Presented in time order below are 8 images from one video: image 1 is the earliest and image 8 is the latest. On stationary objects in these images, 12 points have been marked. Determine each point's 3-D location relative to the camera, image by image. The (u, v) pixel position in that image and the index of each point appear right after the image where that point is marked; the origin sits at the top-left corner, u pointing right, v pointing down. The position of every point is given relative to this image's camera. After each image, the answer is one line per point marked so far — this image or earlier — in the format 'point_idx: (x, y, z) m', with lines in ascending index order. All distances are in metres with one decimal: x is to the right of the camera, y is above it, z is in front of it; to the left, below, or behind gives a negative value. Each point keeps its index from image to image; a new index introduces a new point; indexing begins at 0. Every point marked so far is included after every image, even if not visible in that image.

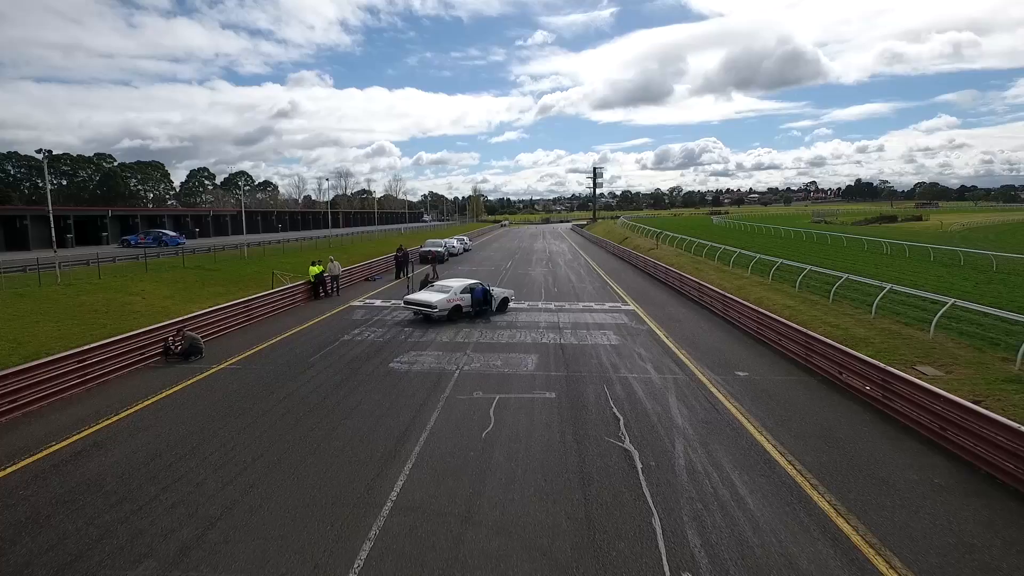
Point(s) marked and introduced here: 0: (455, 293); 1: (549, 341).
0: (-1.7, -0.2, +19.1) m
1: (+0.9, -1.4, +16.1) m
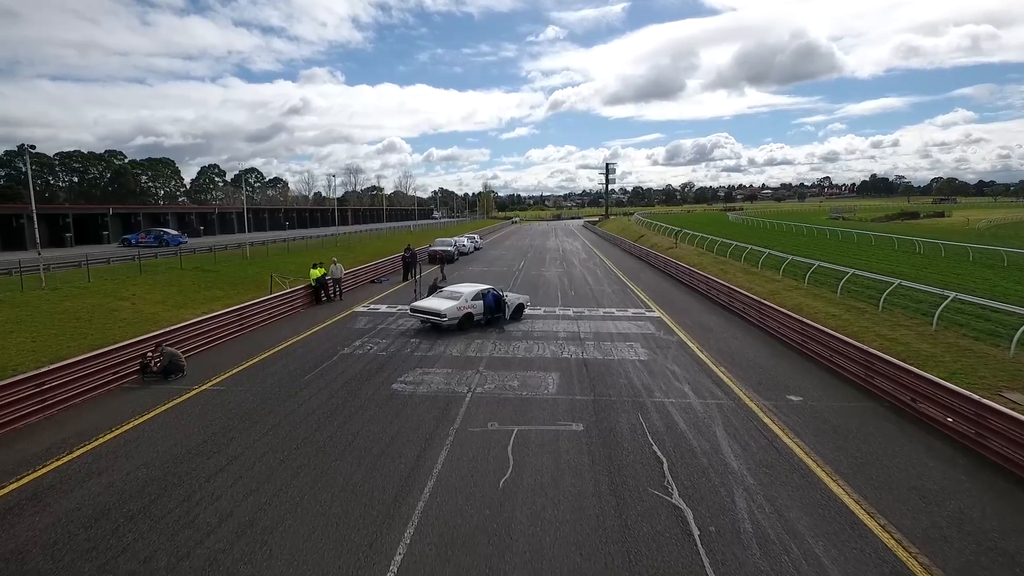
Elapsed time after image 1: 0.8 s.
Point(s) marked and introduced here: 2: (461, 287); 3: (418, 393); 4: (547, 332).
0: (-1.3, -0.3, +17.5) m
1: (+1.3, -1.5, +14.5) m
2: (-1.5, 0.0, +18.6) m
3: (-1.7, -1.9, +11.6) m
4: (+0.9, -1.2, +17.1) m
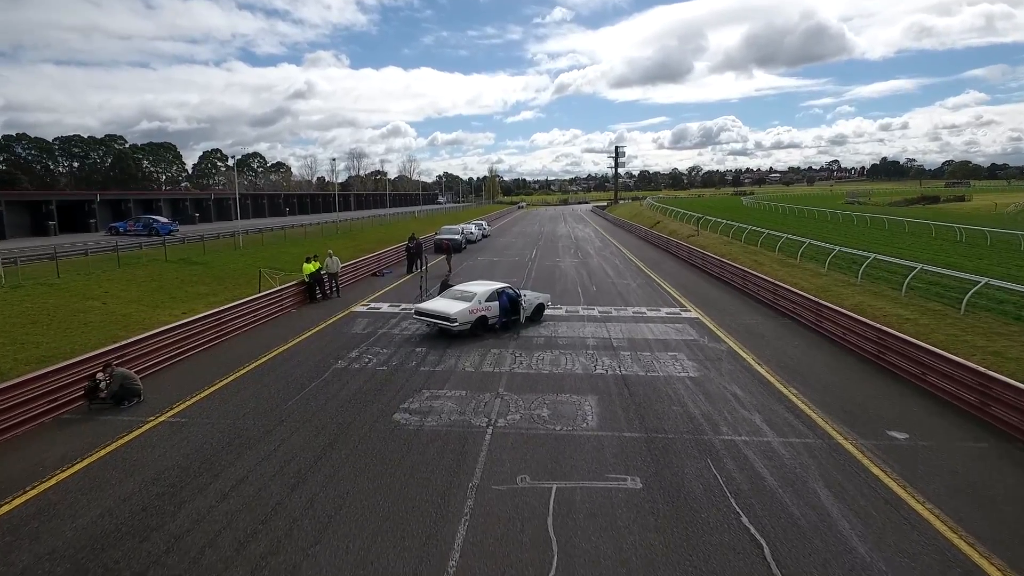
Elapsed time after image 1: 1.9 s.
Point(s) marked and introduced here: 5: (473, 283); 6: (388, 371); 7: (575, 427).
0: (-0.8, -0.3, +15.2) m
1: (+1.8, -1.6, +12.2) m
2: (-1.0, 0.0, +16.3) m
3: (-1.3, -2.0, +9.4) m
4: (+1.4, -1.2, +14.8) m
5: (-1.0, +0.1, +17.0) m
6: (-2.4, -1.6, +12.2) m
7: (+0.9, -2.0, +9.3) m
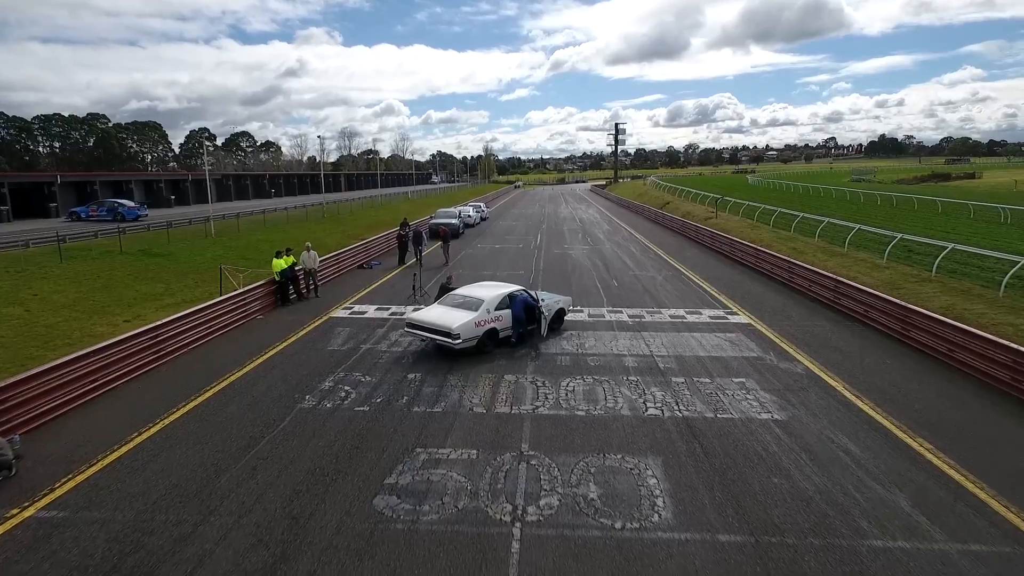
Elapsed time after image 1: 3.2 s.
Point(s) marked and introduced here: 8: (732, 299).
0: (-0.4, -0.4, +12.1) m
1: (+2.1, -1.8, +9.2) m
2: (-0.7, 0.0, +13.2) m
3: (-0.9, -2.3, +6.4) m
4: (+1.7, -1.3, +11.7) m
5: (-0.7, 0.0, +13.9) m
6: (-2.0, -1.8, +9.1) m
7: (+1.3, -2.3, +6.3) m
8: (+5.9, -0.3, +17.1) m
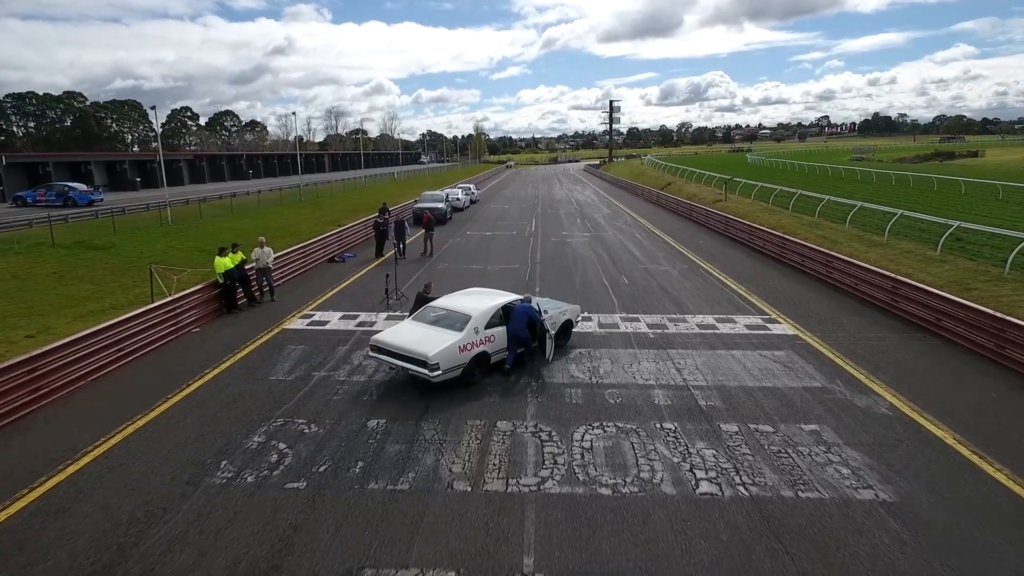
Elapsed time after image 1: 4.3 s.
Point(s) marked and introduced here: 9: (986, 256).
0: (-0.5, -0.6, +9.4) m
1: (+2.1, -2.0, +6.6) m
2: (-0.8, -0.2, +10.5) m
3: (-0.9, -2.7, +3.7) m
4: (+1.7, -1.5, +9.1) m
5: (-0.8, -0.1, +11.1) m
6: (-2.1, -2.1, +6.4) m
7: (+1.3, -2.7, +3.6) m
8: (+5.7, -0.3, +14.4) m
9: (+11.7, +0.9, +15.8) m
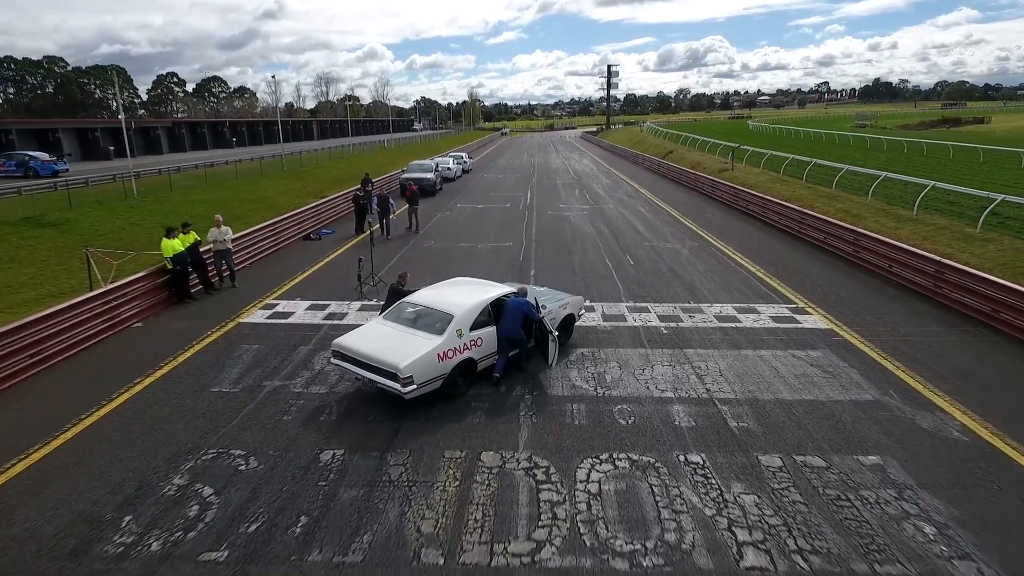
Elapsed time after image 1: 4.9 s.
0: (-0.7, -0.5, +7.8) m
1: (+2.0, -2.1, +5.0) m
2: (-0.9, 0.0, +8.8) m
3: (-1.0, -2.9, +2.2) m
4: (+1.5, -1.4, +7.5) m
5: (-0.9, +0.1, +9.5) m
6: (-2.2, -2.1, +4.8) m
7: (+1.2, -2.9, +2.1) m
8: (+5.6, 0.0, +12.8) m
9: (+11.5, +1.3, +14.2) m
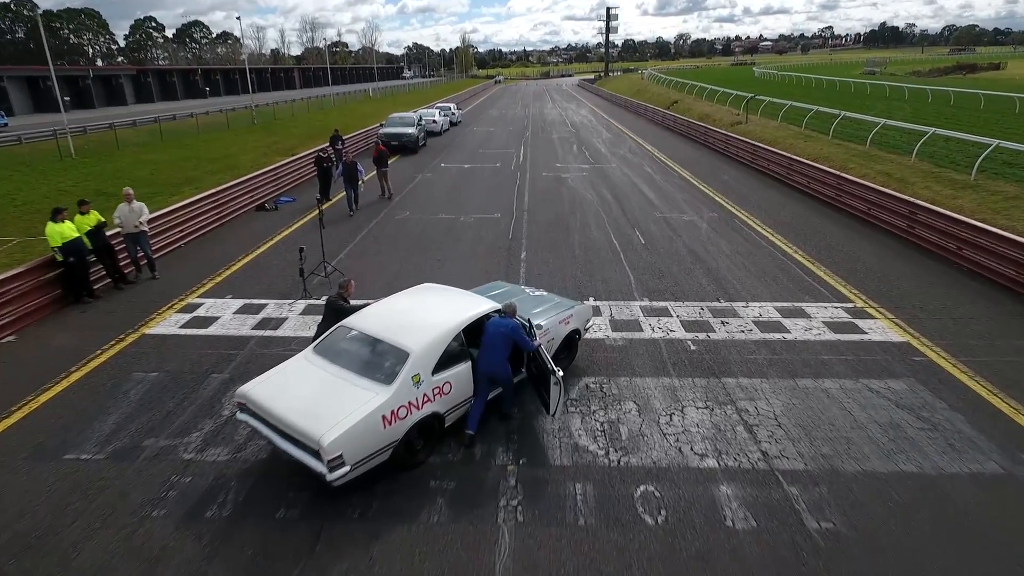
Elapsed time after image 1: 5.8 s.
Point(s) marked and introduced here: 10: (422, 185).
0: (-0.9, -0.8, +5.4) m
1: (+1.8, -2.5, +2.8) m
2: (-1.1, -0.2, +6.4) m
3: (-1.2, -3.5, 0.0) m
4: (+1.4, -1.7, +5.2) m
5: (-1.1, 0.0, +7.0) m
6: (-2.4, -2.6, +2.6) m
7: (+1.0, -3.5, -0.1) m
8: (+5.3, +0.2, +10.4) m
9: (+11.3, +1.6, +11.7) m
10: (-2.6, +3.0, +18.5) m
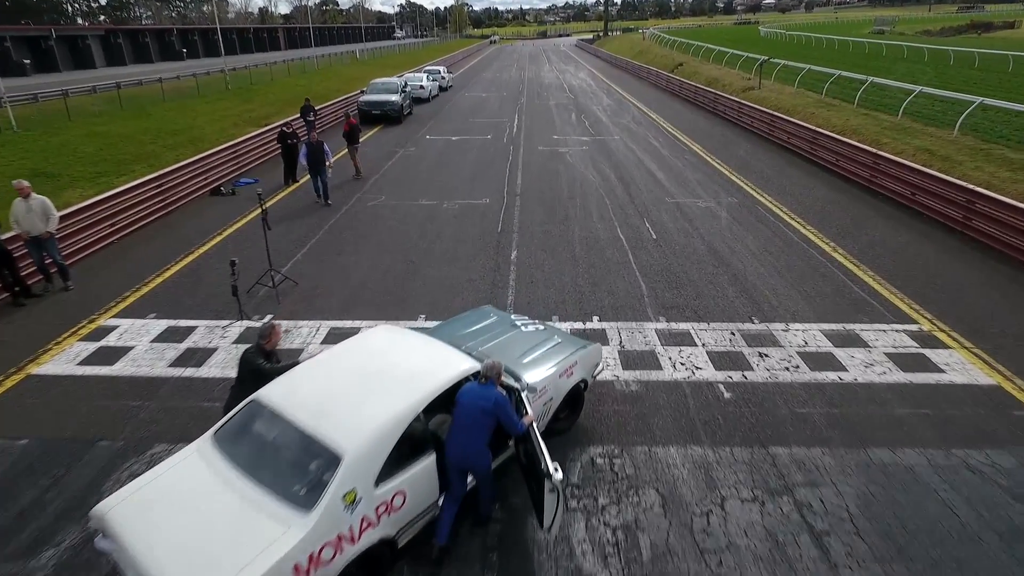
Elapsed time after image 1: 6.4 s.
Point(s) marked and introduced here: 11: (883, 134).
0: (-1.0, -1.2, +3.7) m
1: (+1.7, -3.1, +1.2) m
2: (-1.3, -0.6, +4.6) m
3: (-1.3, -4.3, -1.6) m
4: (+1.2, -2.1, +3.5) m
5: (-1.3, -0.4, +5.2) m
6: (-2.5, -3.2, +1.0) m
7: (+0.9, -4.3, -1.6) m
8: (+5.2, 0.0, +8.6) m
9: (+11.1, +1.5, +9.9) m
10: (-2.8, +3.2, +16.5) m
11: (+9.4, +3.9, +16.1) m
